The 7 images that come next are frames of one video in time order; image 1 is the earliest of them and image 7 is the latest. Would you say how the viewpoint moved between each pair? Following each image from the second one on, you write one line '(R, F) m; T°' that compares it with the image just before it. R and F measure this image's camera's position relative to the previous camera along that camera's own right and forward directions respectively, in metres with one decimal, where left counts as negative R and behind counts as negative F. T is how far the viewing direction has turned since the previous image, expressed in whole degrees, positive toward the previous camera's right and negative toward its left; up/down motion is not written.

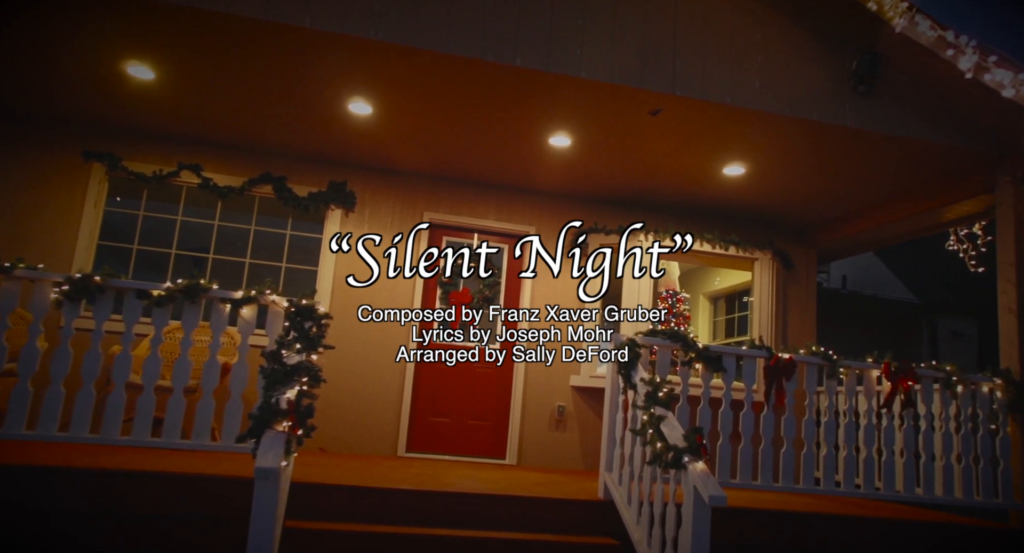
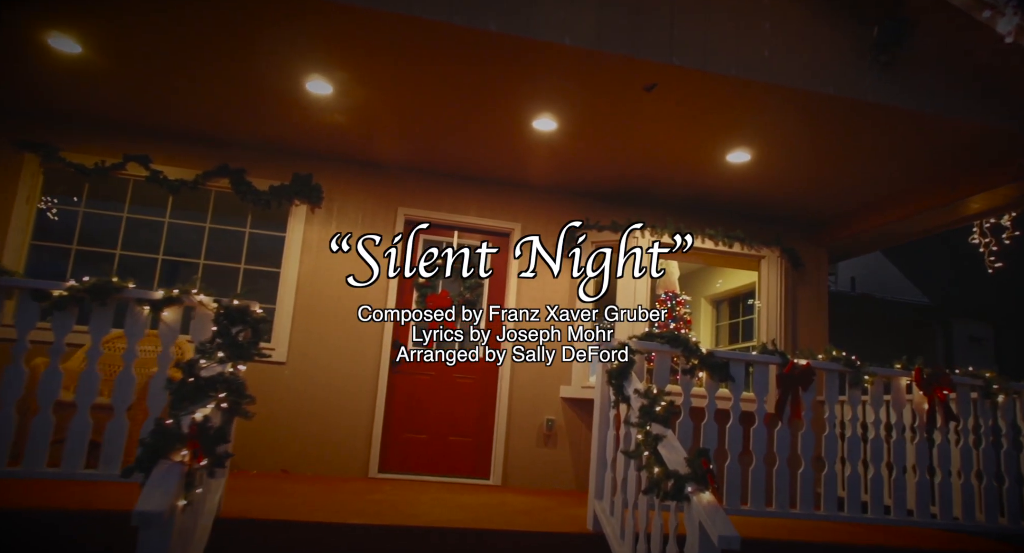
(+0.1, +0.5) m; 0°
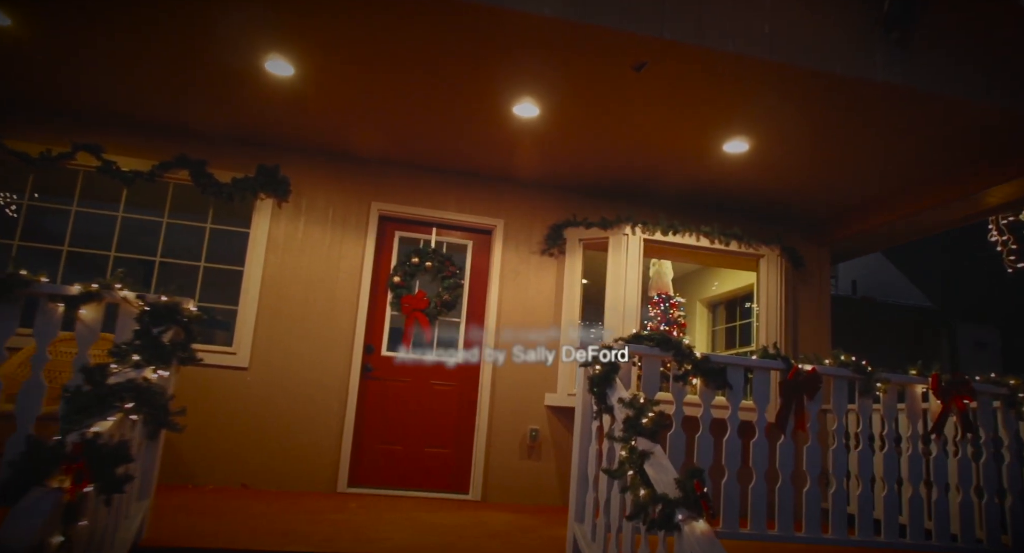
(+0.1, +0.3) m; 0°
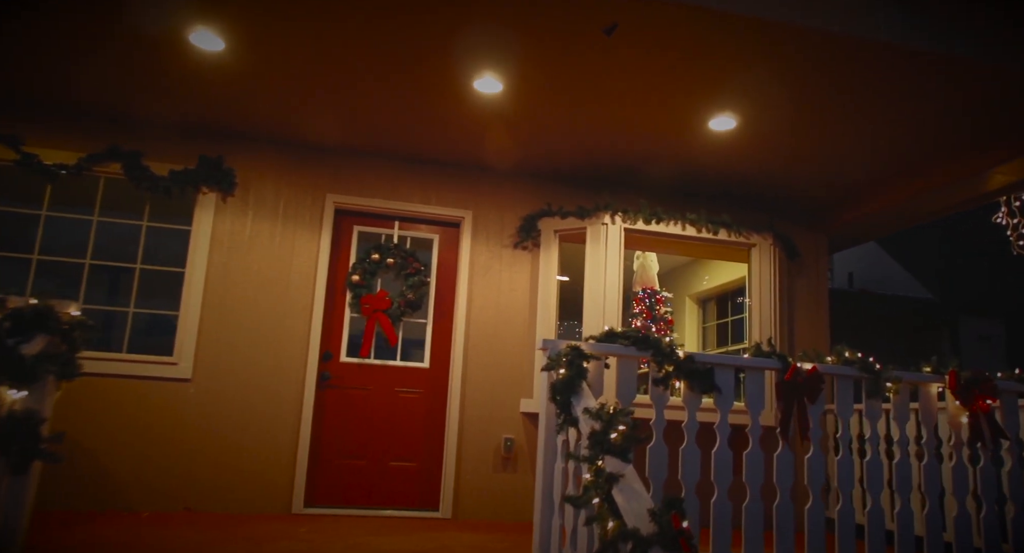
(+0.2, +0.4) m; +1°
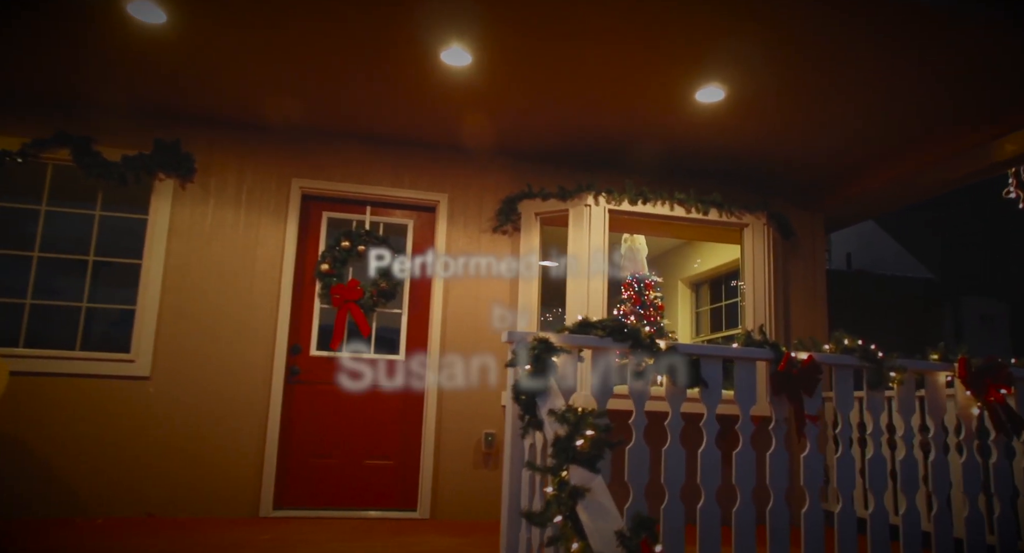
(+0.1, +0.2) m; 0°
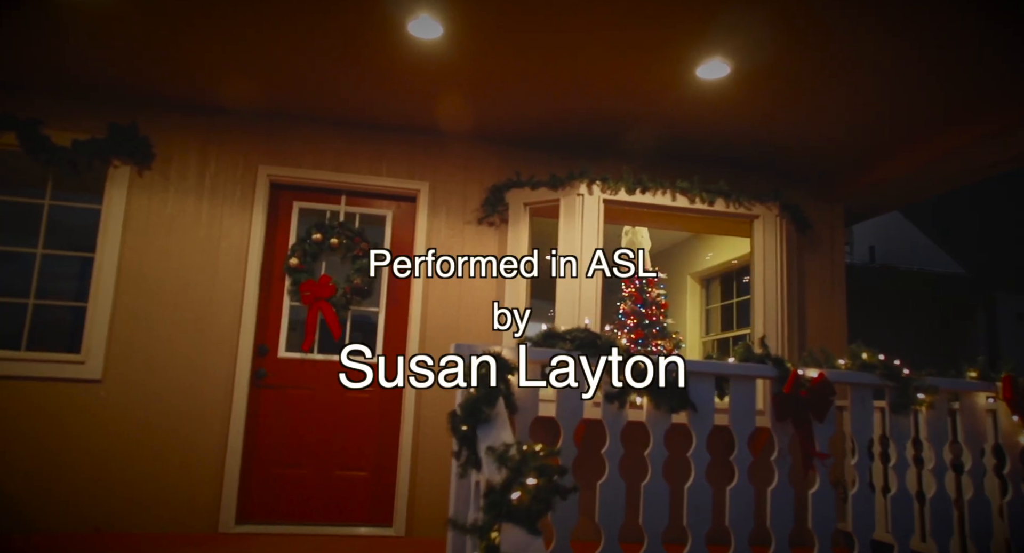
(+0.2, +0.4) m; -2°
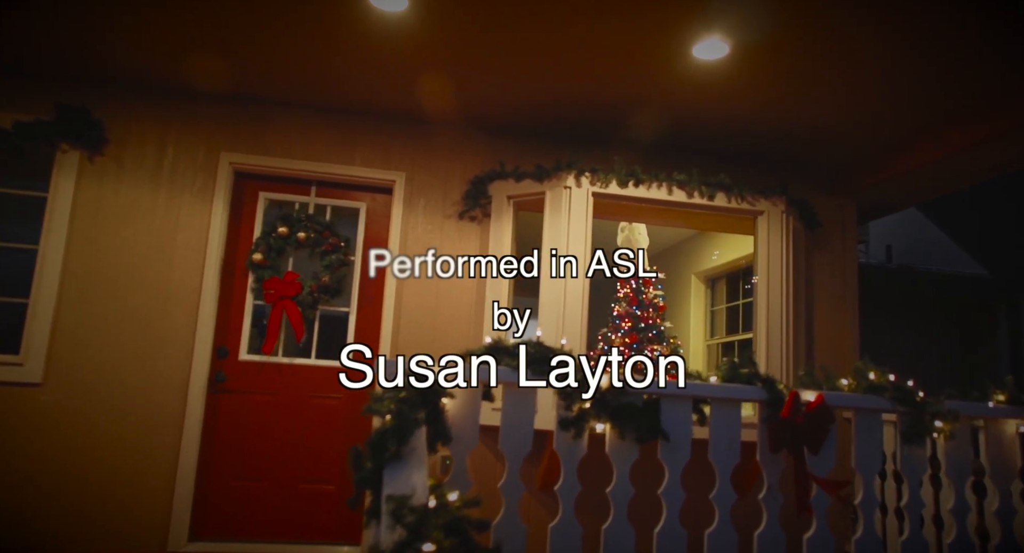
(+0.2, +0.3) m; -1°
